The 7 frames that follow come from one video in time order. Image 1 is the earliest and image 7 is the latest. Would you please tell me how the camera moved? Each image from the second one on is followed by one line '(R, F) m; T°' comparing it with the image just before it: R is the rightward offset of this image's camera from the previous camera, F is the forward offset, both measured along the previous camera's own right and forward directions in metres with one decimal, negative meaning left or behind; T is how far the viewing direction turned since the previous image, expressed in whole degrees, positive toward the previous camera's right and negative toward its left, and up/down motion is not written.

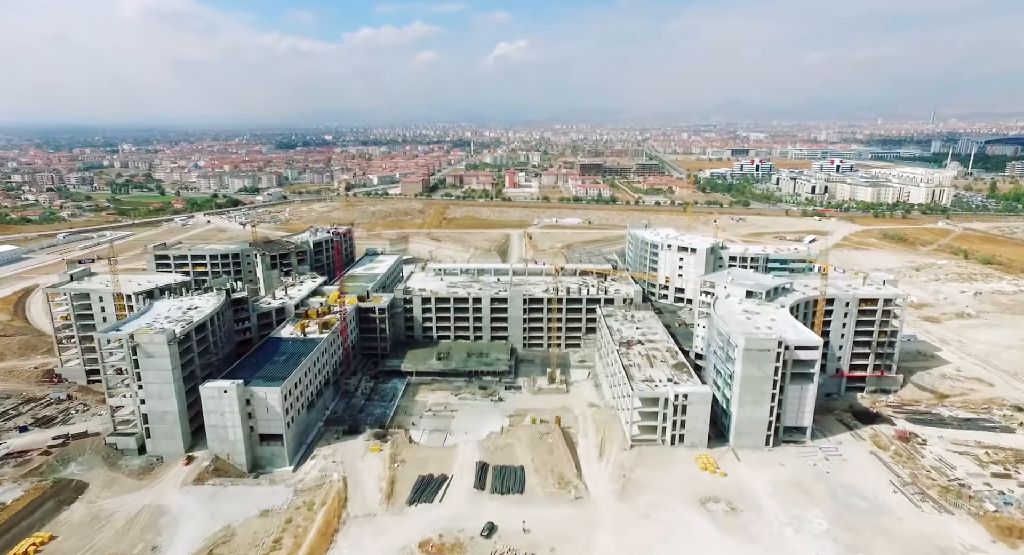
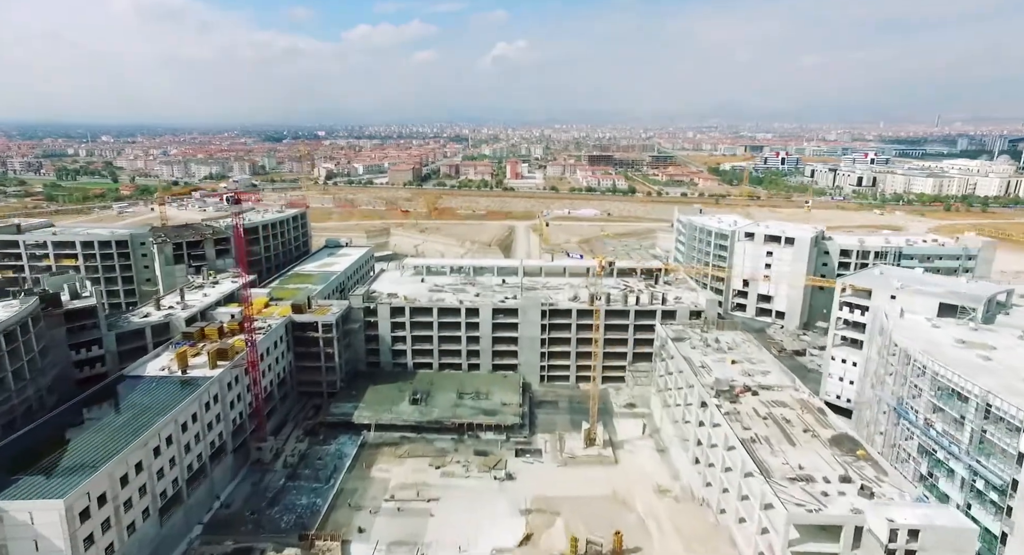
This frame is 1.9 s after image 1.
(-1.4, +26.3) m; 0°
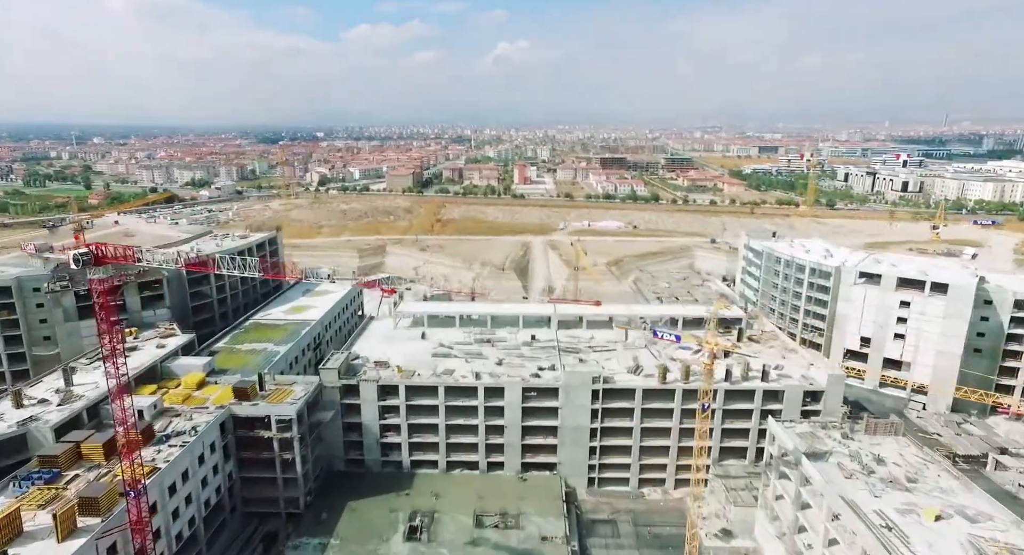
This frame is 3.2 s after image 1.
(-2.3, +16.5) m; 0°
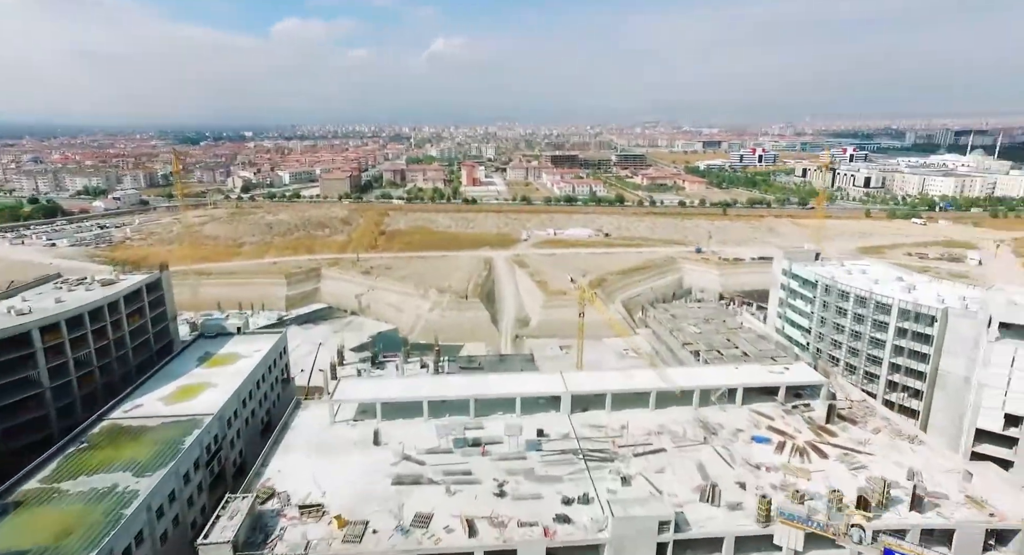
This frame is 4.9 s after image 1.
(-2.6, +15.7) m; +5°
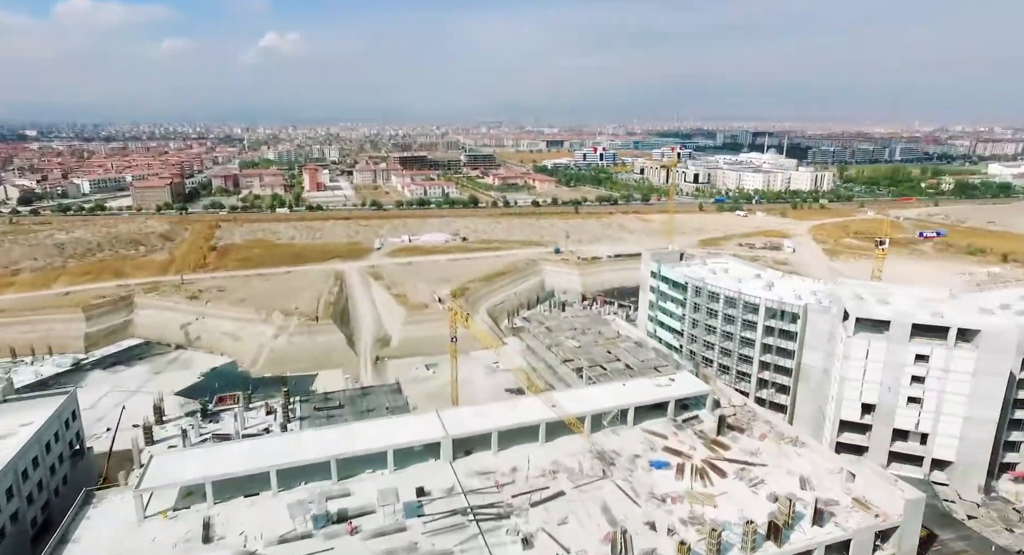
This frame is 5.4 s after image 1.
(-0.3, +4.8) m; +13°
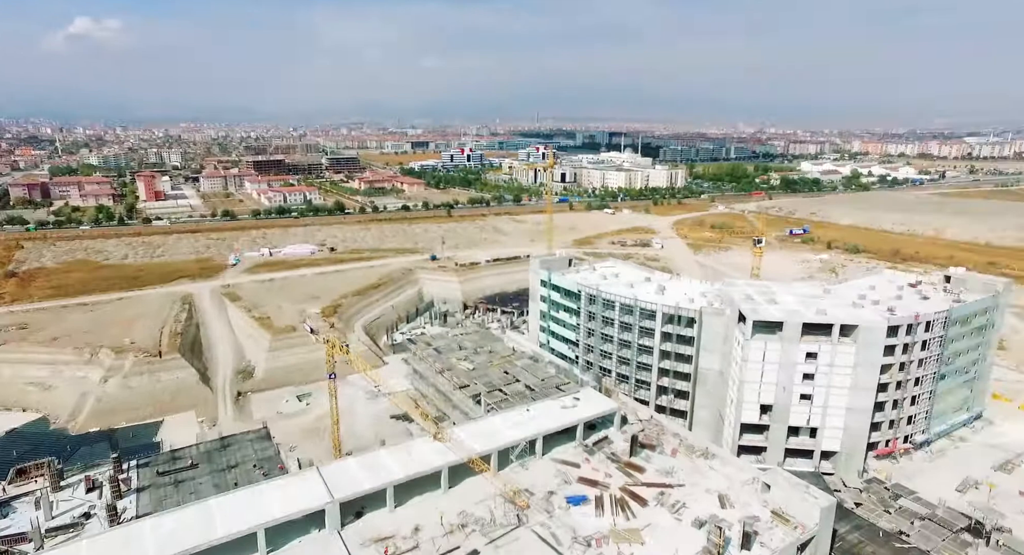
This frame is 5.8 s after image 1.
(-0.8, +3.9) m; +12°
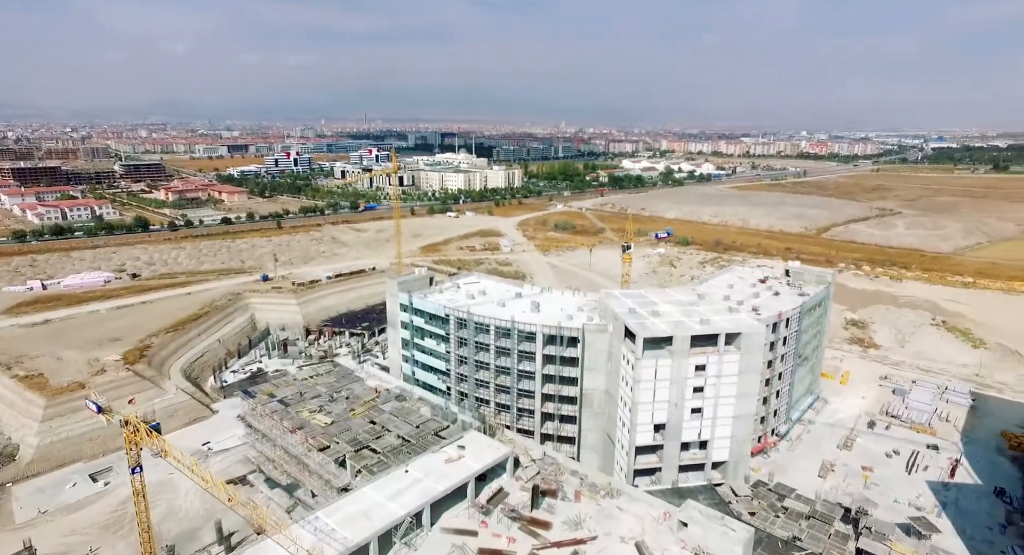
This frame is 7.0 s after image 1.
(-1.1, +5.4) m; +15°
